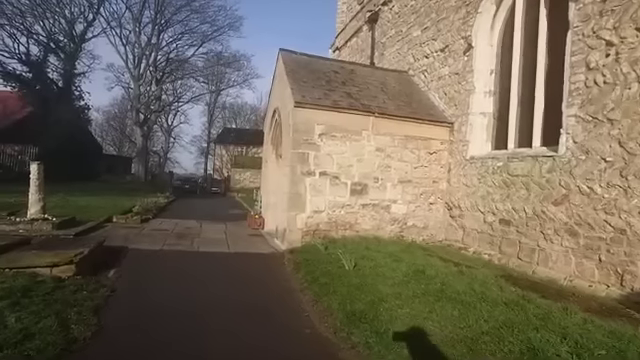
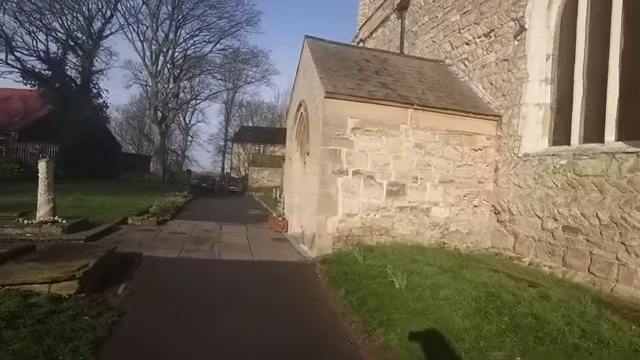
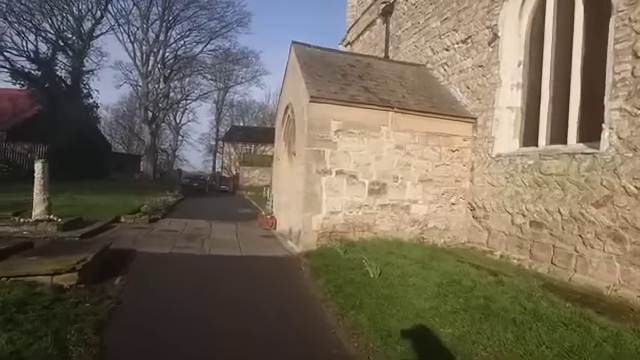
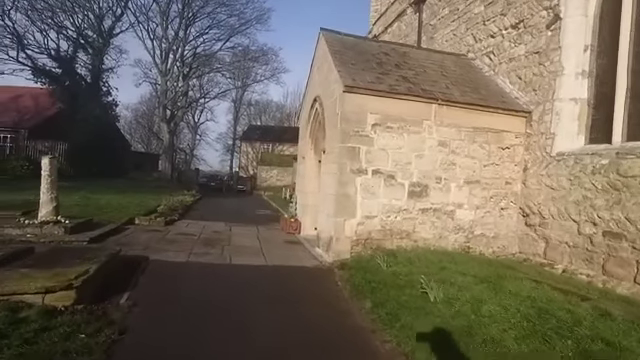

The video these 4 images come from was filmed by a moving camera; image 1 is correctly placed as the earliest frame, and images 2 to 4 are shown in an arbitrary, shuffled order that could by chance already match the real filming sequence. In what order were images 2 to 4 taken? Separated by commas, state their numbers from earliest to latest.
3, 2, 4
